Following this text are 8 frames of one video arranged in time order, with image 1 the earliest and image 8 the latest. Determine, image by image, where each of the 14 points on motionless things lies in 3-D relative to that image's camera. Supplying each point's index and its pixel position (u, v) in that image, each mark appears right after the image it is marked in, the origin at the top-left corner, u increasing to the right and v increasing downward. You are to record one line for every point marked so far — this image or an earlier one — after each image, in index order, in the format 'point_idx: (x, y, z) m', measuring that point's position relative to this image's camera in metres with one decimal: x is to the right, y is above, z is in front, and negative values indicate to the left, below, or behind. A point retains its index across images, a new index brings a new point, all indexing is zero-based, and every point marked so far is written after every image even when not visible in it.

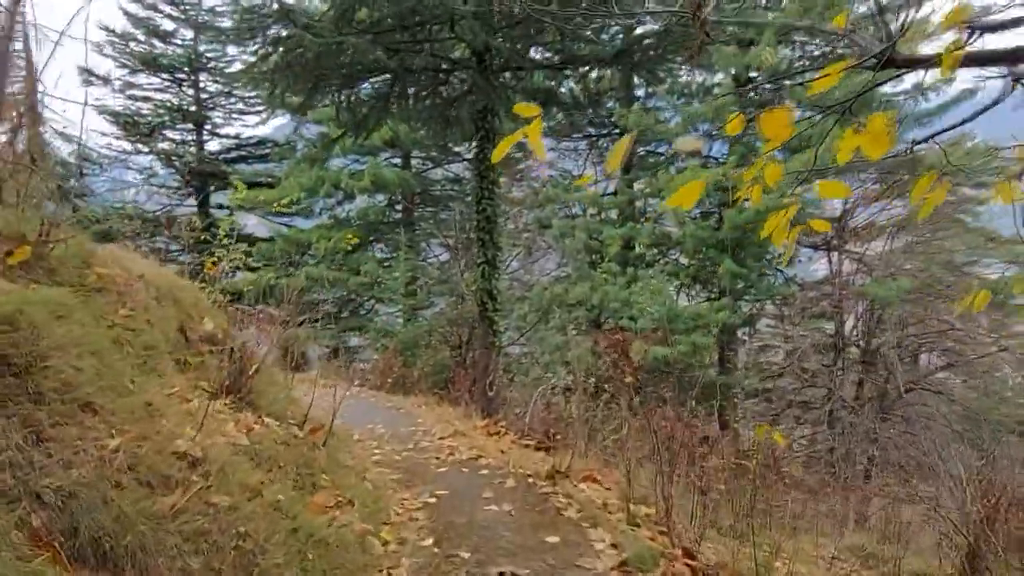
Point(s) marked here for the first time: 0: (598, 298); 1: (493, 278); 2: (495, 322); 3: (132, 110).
0: (+1.3, -0.2, +10.7) m
1: (-0.2, +0.1, +8.0) m
2: (-0.2, -0.4, +8.1) m
3: (-8.8, +4.1, +16.1) m
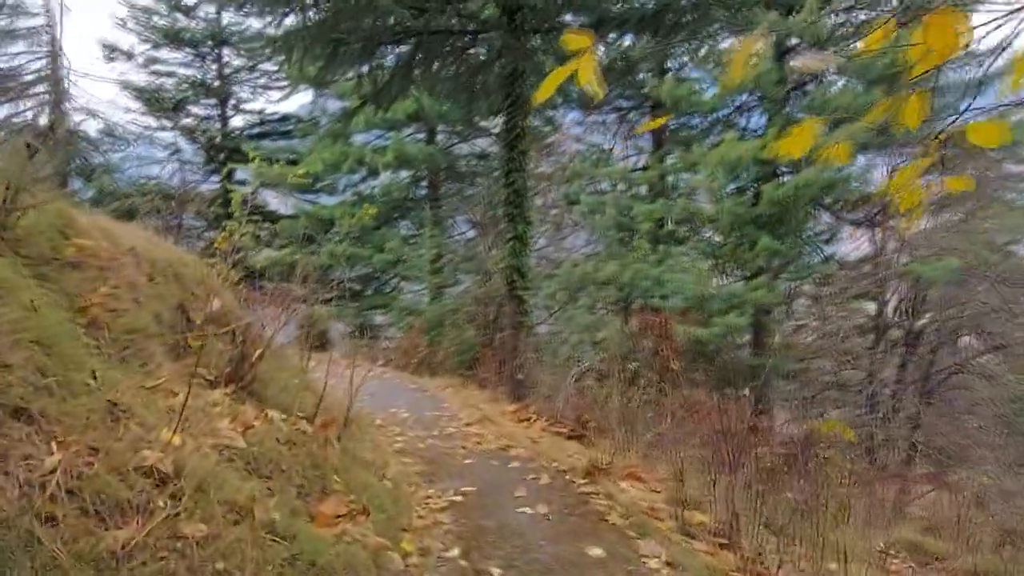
0: (+1.7, +0.2, +10.3) m
1: (+0.2, +0.4, +7.7) m
2: (+0.2, -0.2, +7.8) m
3: (-8.2, +4.7, +16.0) m
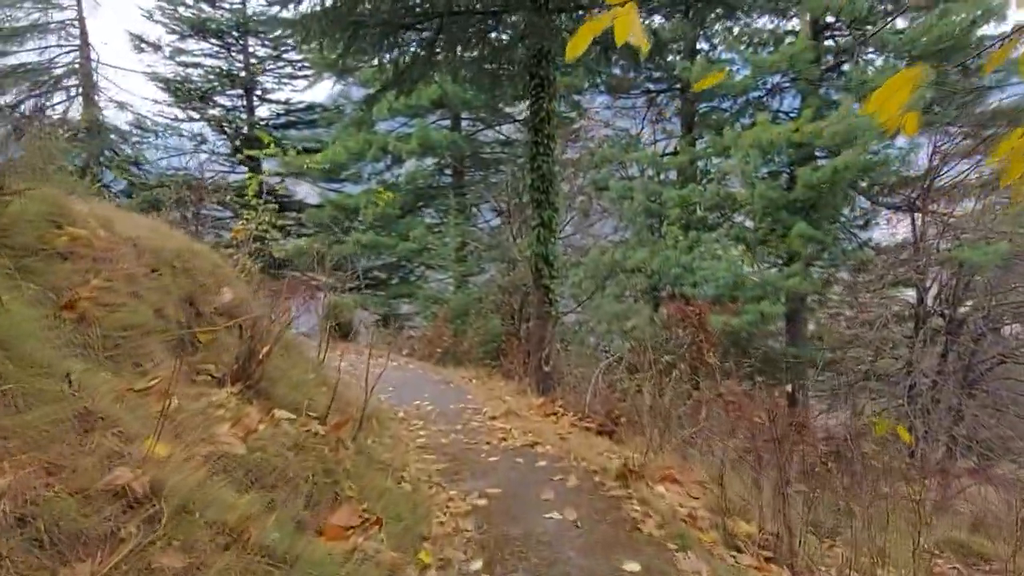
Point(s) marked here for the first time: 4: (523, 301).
0: (+2.1, +0.3, +10.1) m
1: (+0.4, +0.5, +7.6) m
2: (+0.4, -0.1, +7.6) m
3: (-7.6, +4.9, +16.0) m
4: (+0.1, -0.2, +9.0) m
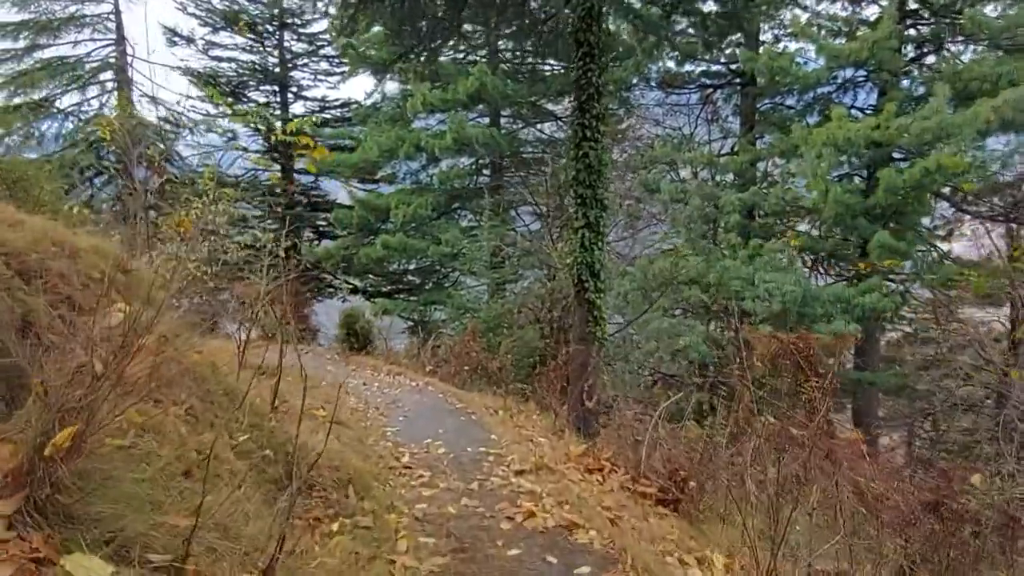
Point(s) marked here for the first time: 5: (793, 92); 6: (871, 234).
0: (+2.6, +0.2, +9.0) m
1: (+0.8, +0.4, +6.6) m
2: (+0.8, -0.2, +6.7) m
3: (-6.6, +4.9, +15.6) m
4: (+0.6, -0.3, +8.1) m
5: (+4.2, +2.9, +10.5) m
6: (+4.5, +0.7, +8.8) m
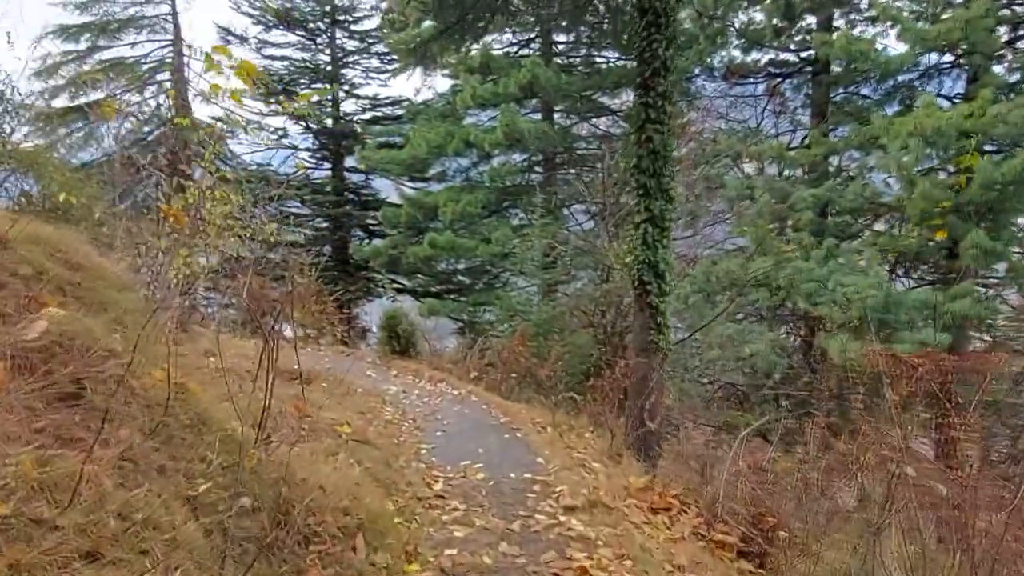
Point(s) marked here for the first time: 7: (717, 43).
0: (+3.2, +0.1, +8.3) m
1: (+1.3, +0.4, +6.1) m
2: (+1.3, -0.2, +6.1) m
3: (-5.4, +4.9, +15.5) m
4: (+1.1, -0.3, +7.5) m
5: (+5.0, +2.9, +9.7) m
6: (+5.1, +0.6, +8.0) m
7: (+3.0, +3.6, +10.3) m
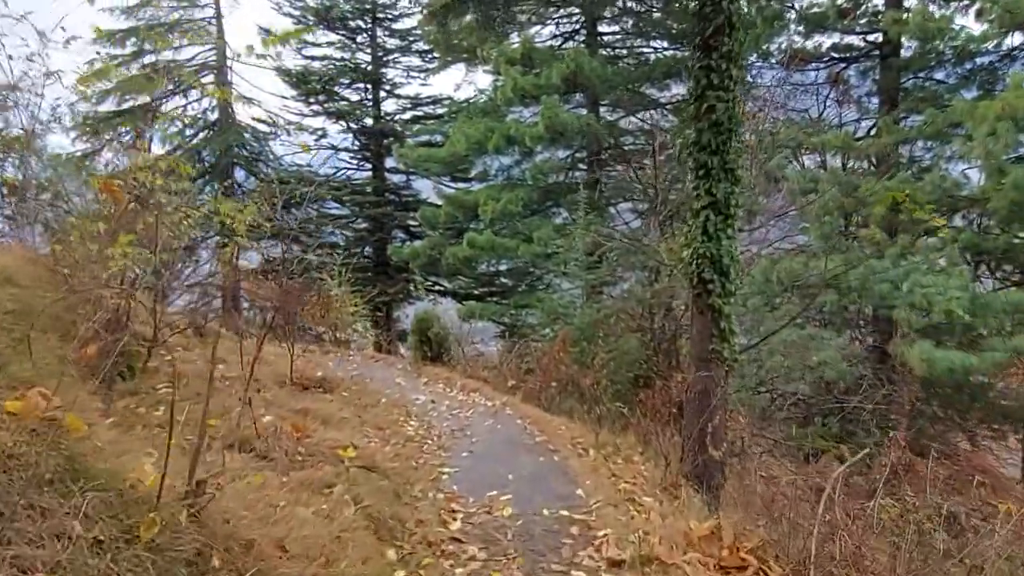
0: (+3.7, +0.1, +7.6) m
1: (+1.6, +0.3, +5.5) m
2: (+1.6, -0.2, +5.5) m
3: (-4.5, +4.8, +15.4) m
4: (+1.6, -0.3, +6.9) m
5: (+5.5, +2.9, +8.8) m
6: (+5.6, +0.6, +7.1) m
7: (+3.6, +3.6, +9.5) m
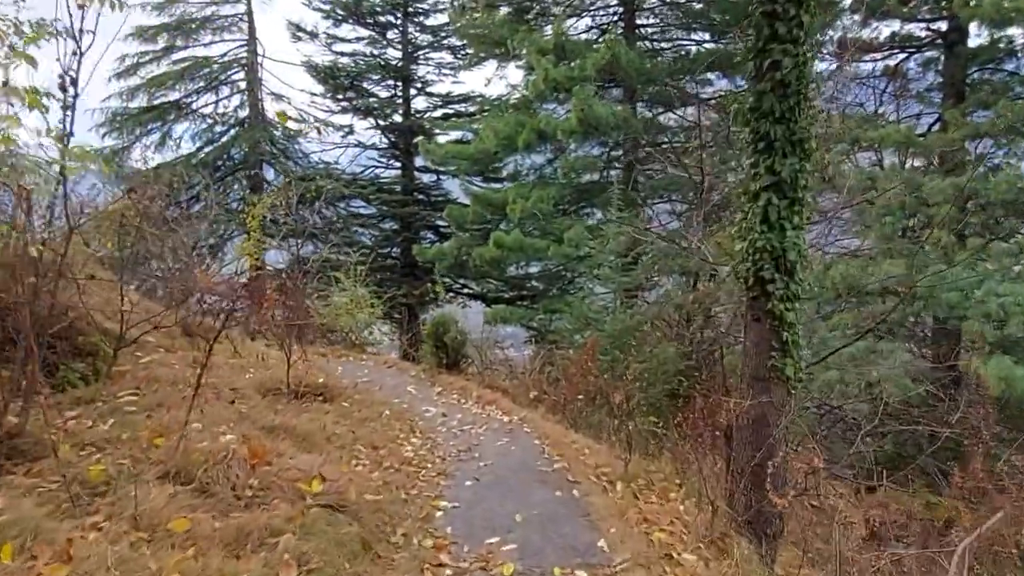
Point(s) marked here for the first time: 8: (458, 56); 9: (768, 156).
0: (+4.0, 0.0, +6.9) m
1: (+1.7, +0.3, +4.8) m
2: (+1.7, -0.2, +4.9) m
3: (-3.8, +4.8, +15.0) m
4: (+1.8, -0.4, +6.3) m
5: (+5.9, +2.8, +8.0) m
6: (+5.8, +0.5, +6.3) m
7: (+4.0, +3.5, +8.8) m
8: (-1.2, +5.2, +15.5) m
9: (+1.6, +0.7, +4.8) m
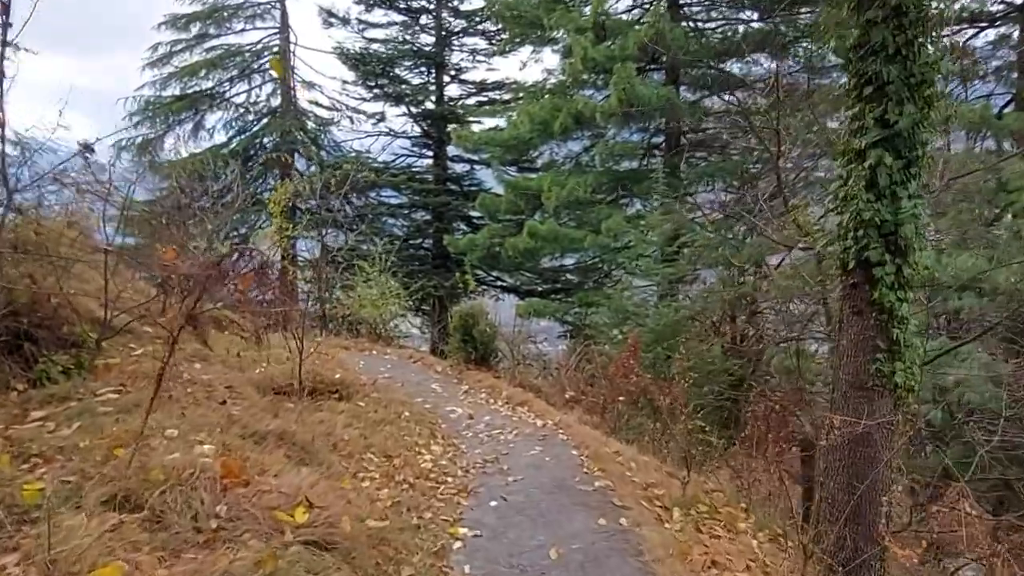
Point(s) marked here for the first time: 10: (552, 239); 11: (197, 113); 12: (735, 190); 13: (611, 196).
0: (+4.3, +0.1, +6.2) m
1: (+2.0, +0.4, +4.3) m
2: (+2.0, -0.2, +4.3) m
3: (-3.0, +5.0, +14.7) m
4: (+2.1, -0.3, +5.7) m
5: (+6.3, +2.8, +7.2) m
6: (+6.1, +0.5, +5.5) m
7: (+4.5, +3.6, +8.1) m
8: (-0.4, +5.4, +15.1) m
9: (+1.8, +0.8, +4.2) m
10: (+0.6, +0.7, +10.1) m
11: (-5.9, +3.3, +13.0) m
12: (+2.4, +1.1, +7.4) m
13: (+1.6, +1.5, +10.7) m
